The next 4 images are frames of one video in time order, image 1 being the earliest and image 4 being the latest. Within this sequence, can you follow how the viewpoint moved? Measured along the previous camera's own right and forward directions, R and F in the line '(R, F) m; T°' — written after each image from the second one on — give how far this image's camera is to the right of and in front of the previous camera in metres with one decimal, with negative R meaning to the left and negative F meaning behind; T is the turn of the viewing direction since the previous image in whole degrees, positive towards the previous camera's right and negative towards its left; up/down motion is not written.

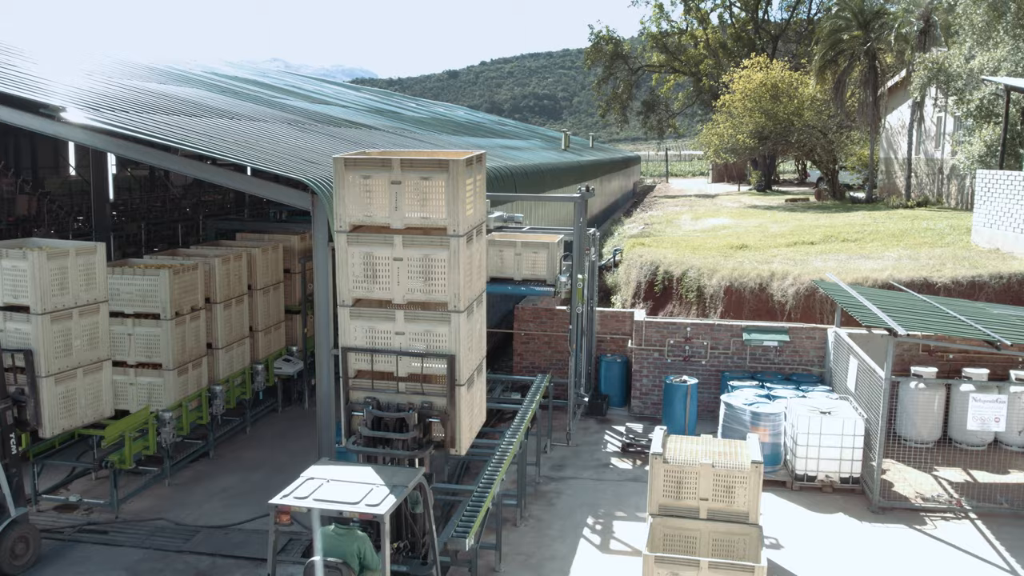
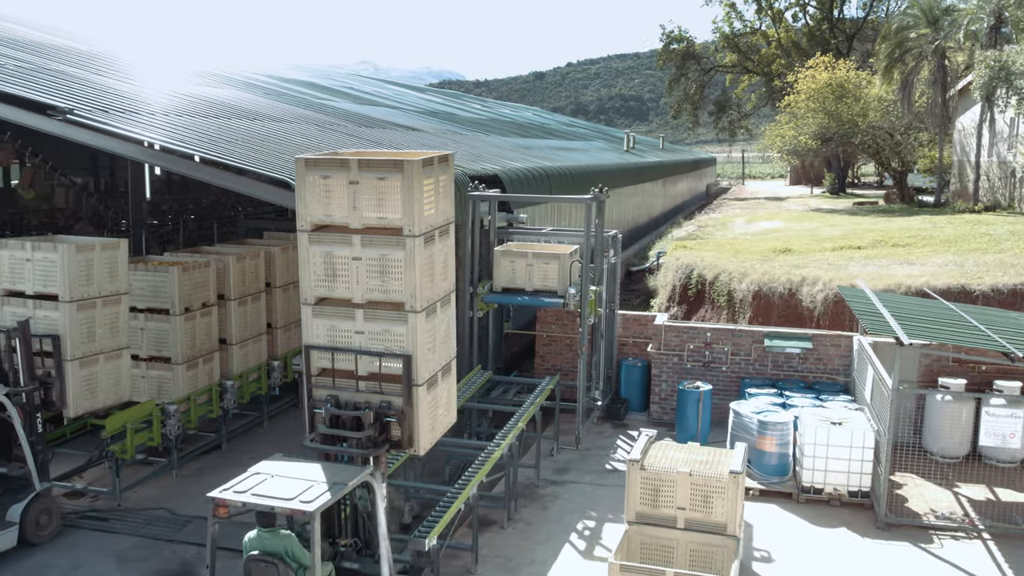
(+0.9, +0.1) m; -5°
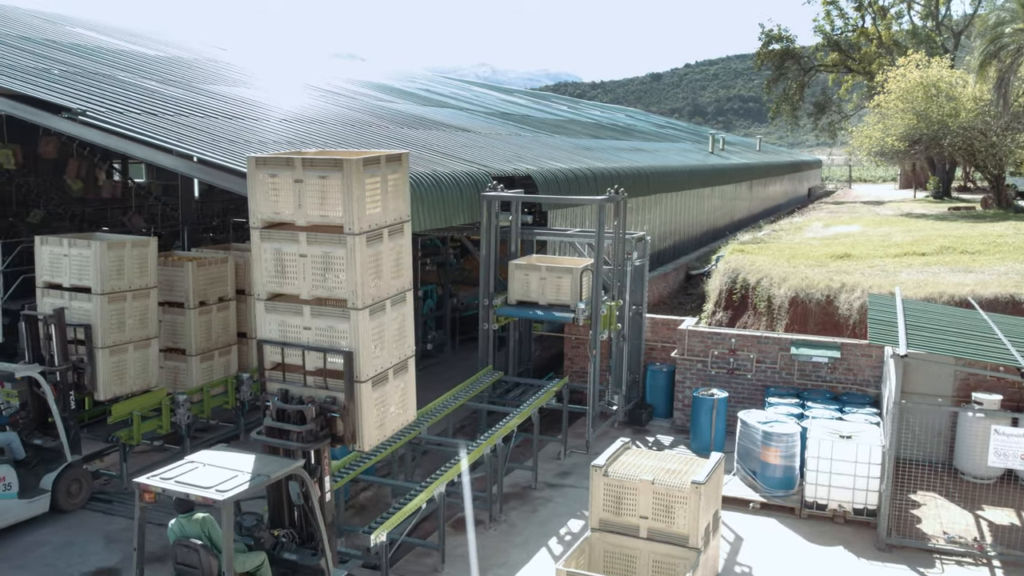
(+1.2, +0.1) m; -6°
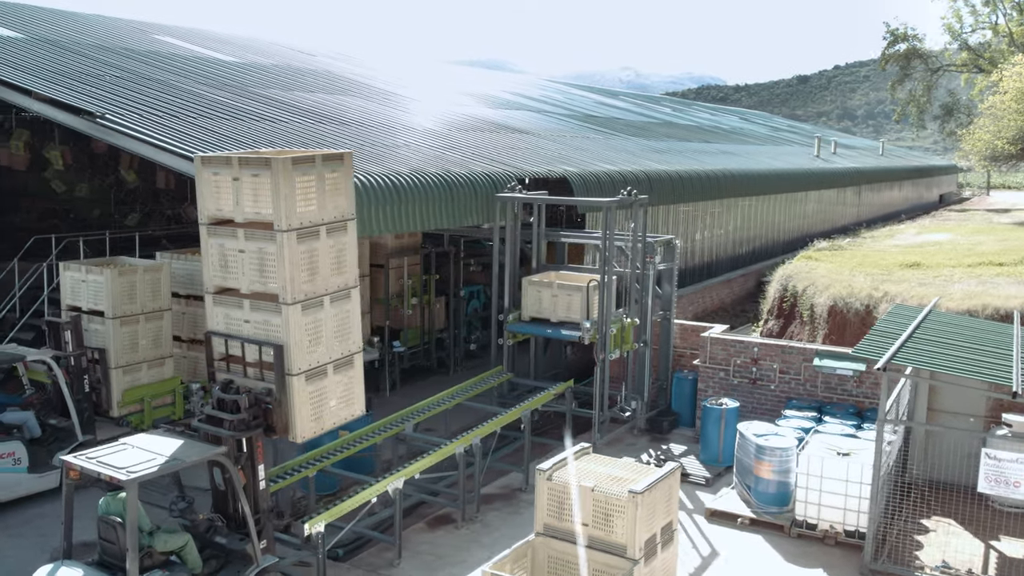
(+1.5, +0.1) m; -8°
